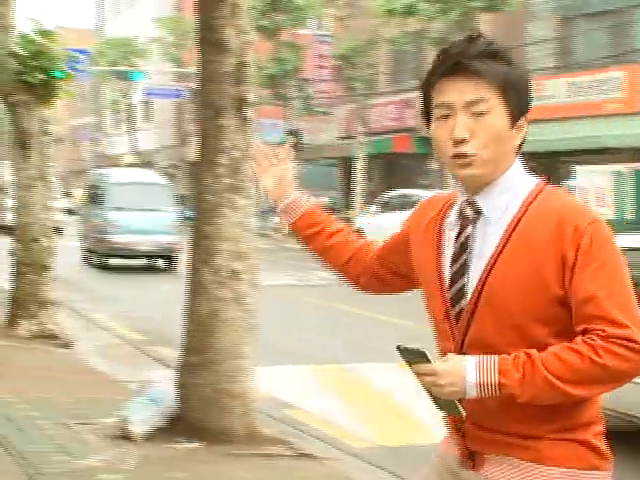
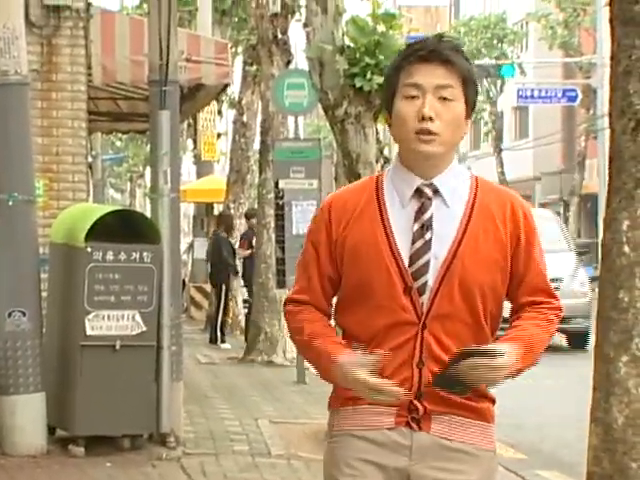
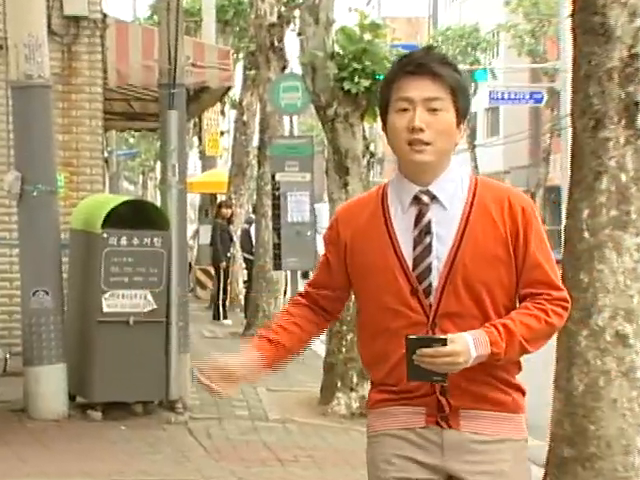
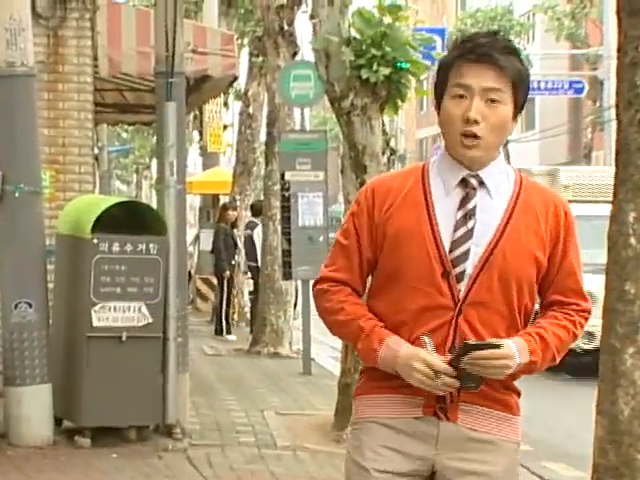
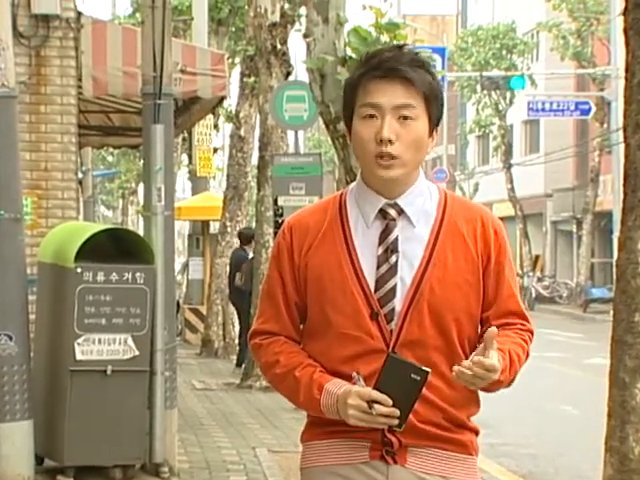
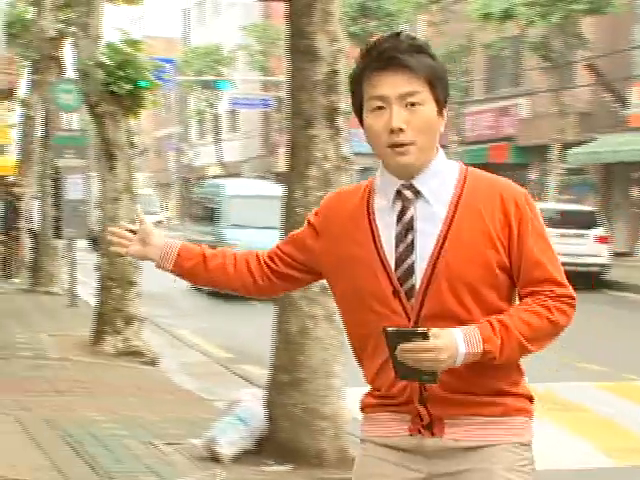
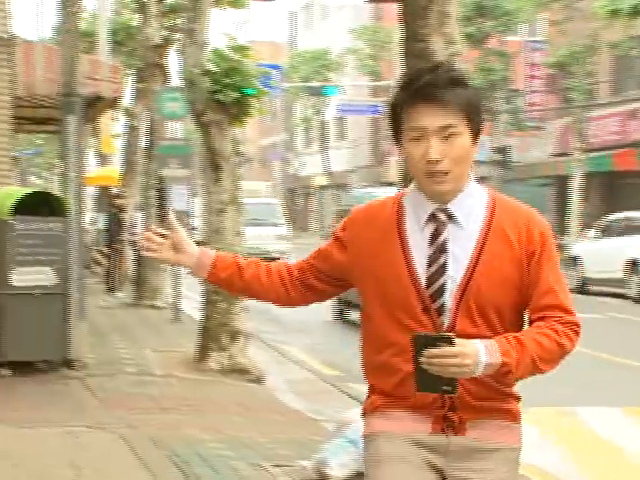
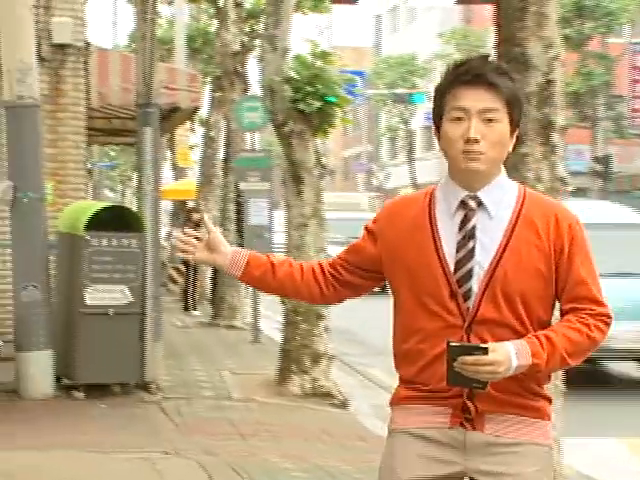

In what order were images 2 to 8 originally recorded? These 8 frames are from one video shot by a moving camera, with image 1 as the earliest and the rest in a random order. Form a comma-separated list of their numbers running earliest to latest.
6, 7, 8, 3, 4, 2, 5
